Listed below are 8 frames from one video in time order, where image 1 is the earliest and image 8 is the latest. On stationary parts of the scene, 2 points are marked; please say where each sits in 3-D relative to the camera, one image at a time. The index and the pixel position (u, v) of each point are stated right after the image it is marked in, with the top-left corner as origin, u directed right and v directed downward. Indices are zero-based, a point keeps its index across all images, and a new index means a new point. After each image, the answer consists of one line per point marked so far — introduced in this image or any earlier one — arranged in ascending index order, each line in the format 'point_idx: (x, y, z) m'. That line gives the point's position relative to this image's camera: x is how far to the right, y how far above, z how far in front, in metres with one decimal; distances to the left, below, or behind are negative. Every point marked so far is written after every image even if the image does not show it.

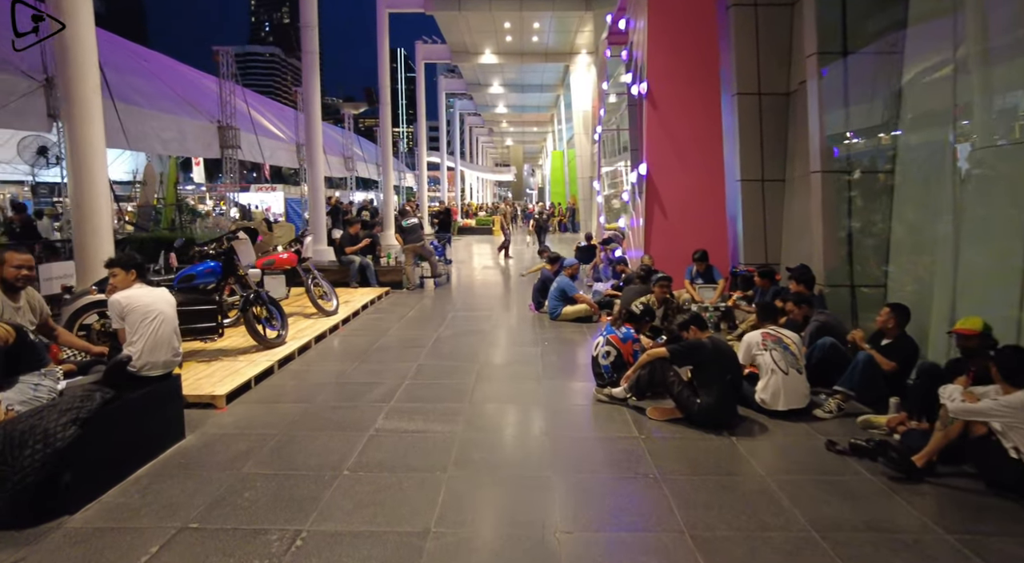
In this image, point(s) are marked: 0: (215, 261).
0: (-2.9, +0.2, +6.1) m
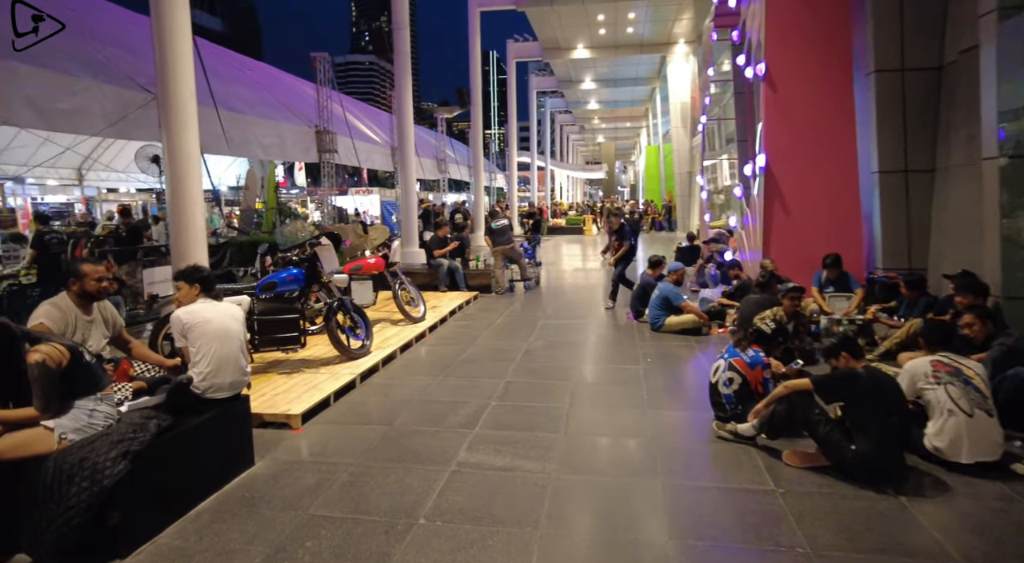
0: (-2.0, +0.1, +5.8) m
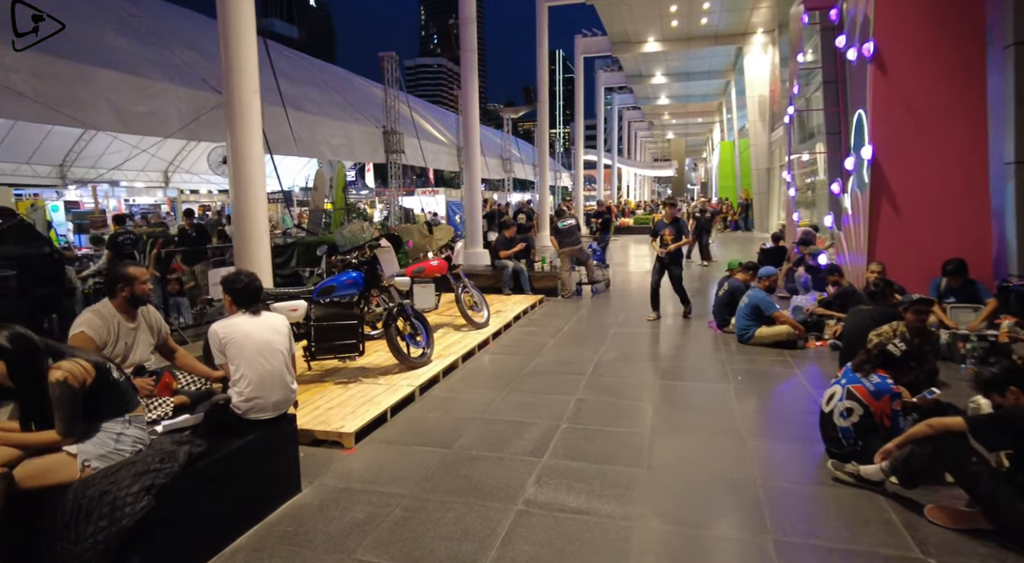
0: (-1.4, +0.1, +5.5) m
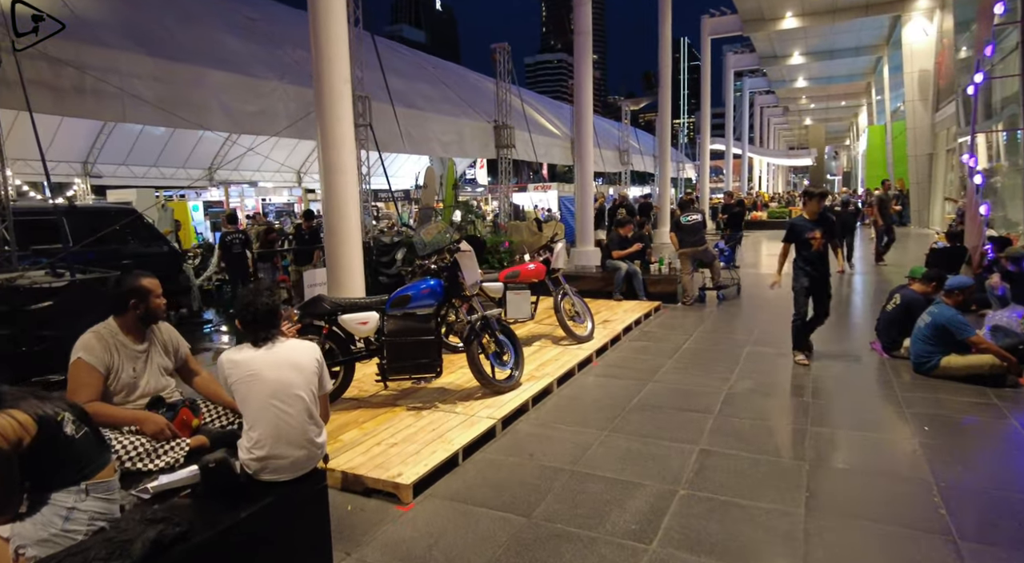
0: (-0.6, 0.0, +4.7) m
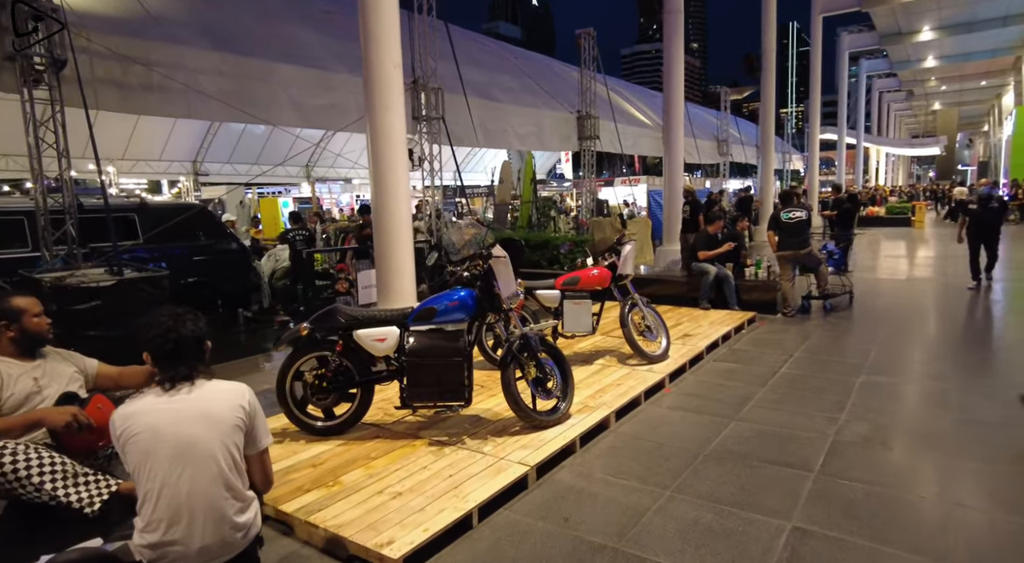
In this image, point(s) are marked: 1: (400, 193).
0: (-0.3, 0.0, +4.0) m
1: (-1.1, +0.9, +6.5) m
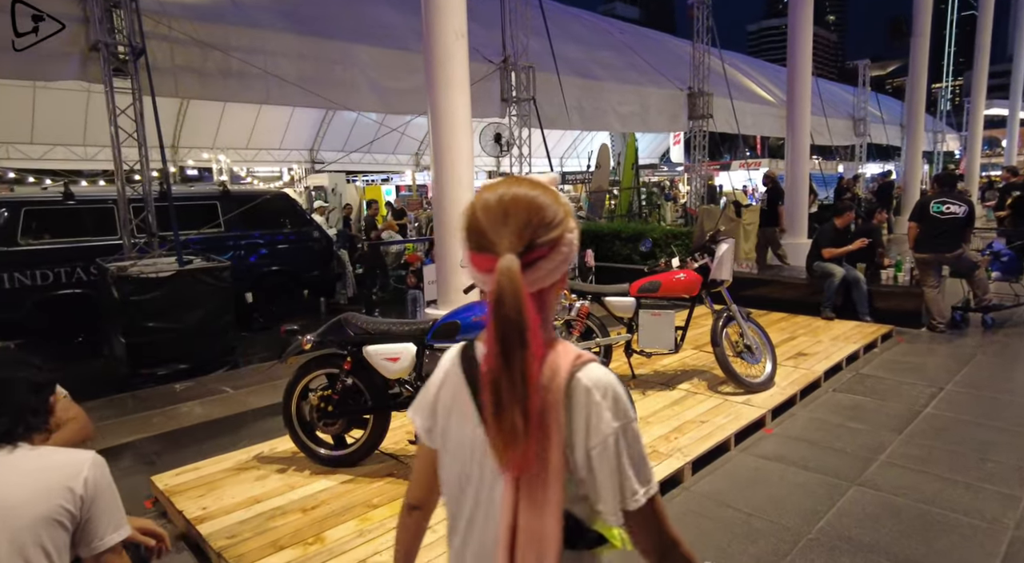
0: (0.0, -0.1, +3.2) m
1: (-0.4, +0.9, +5.8) m
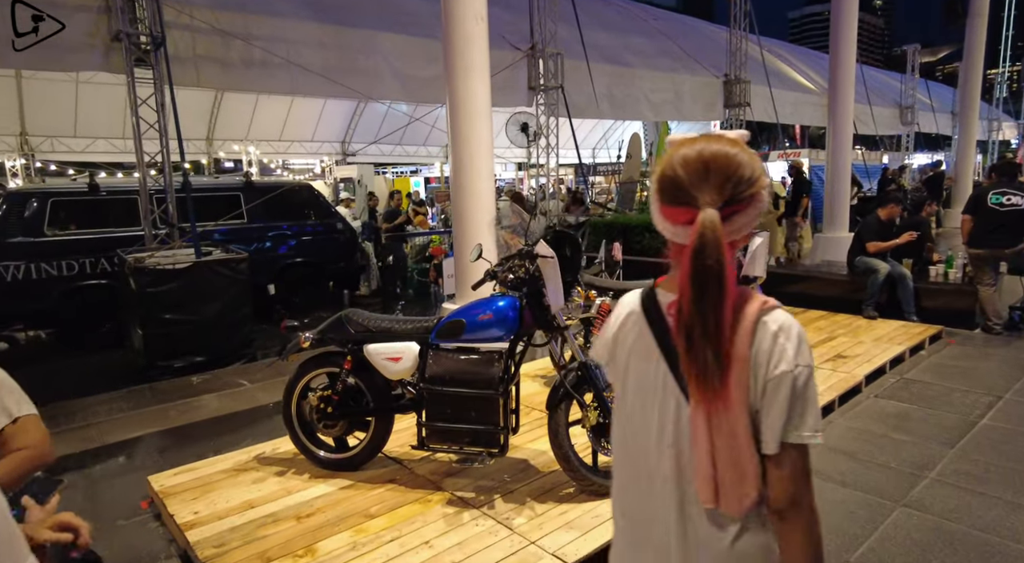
0: (0.0, -0.1, +3.0) m
1: (-0.2, +1.0, +5.6) m
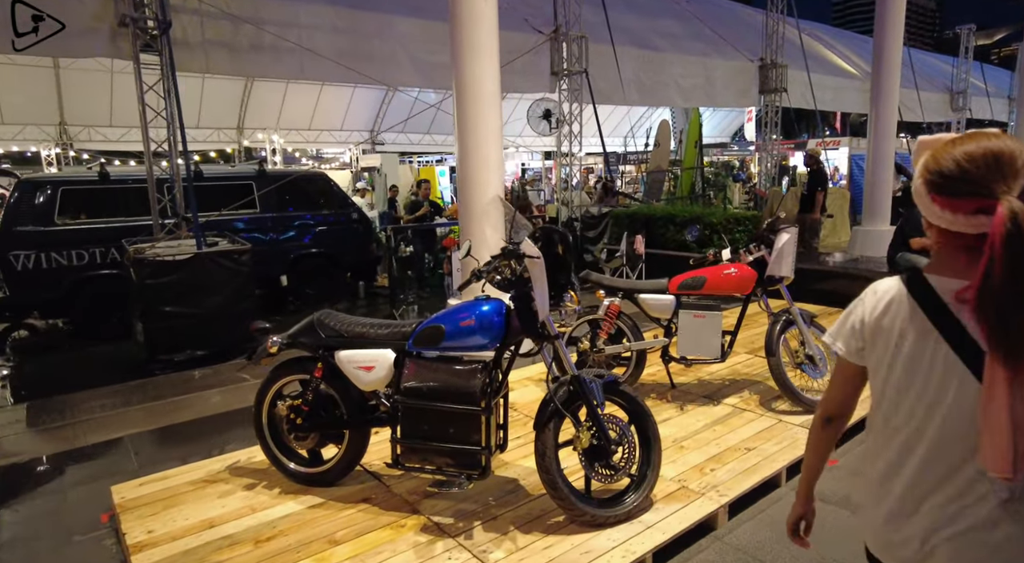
0: (-0.1, -0.1, +2.7) m
1: (-0.2, +1.0, +5.2) m
